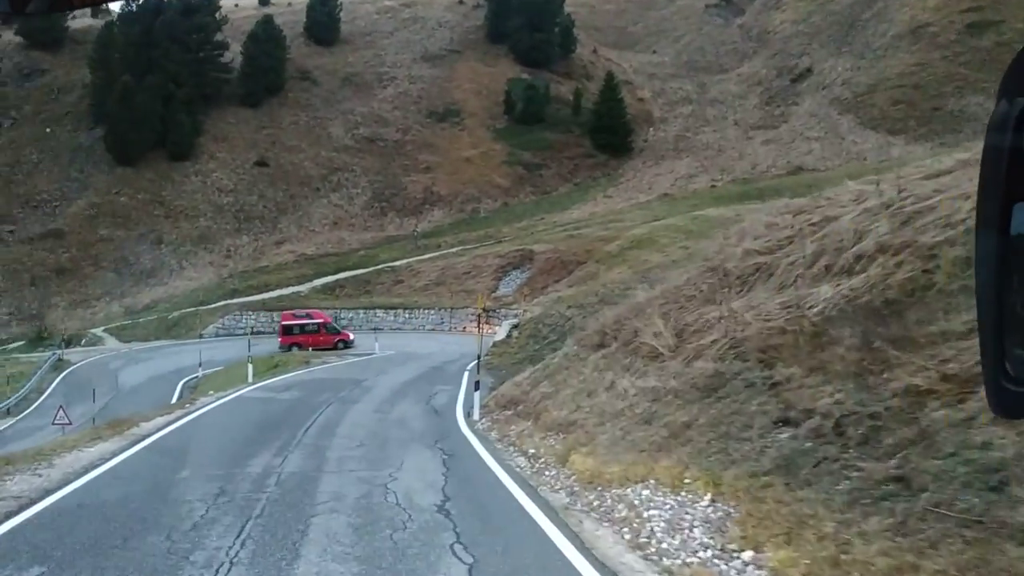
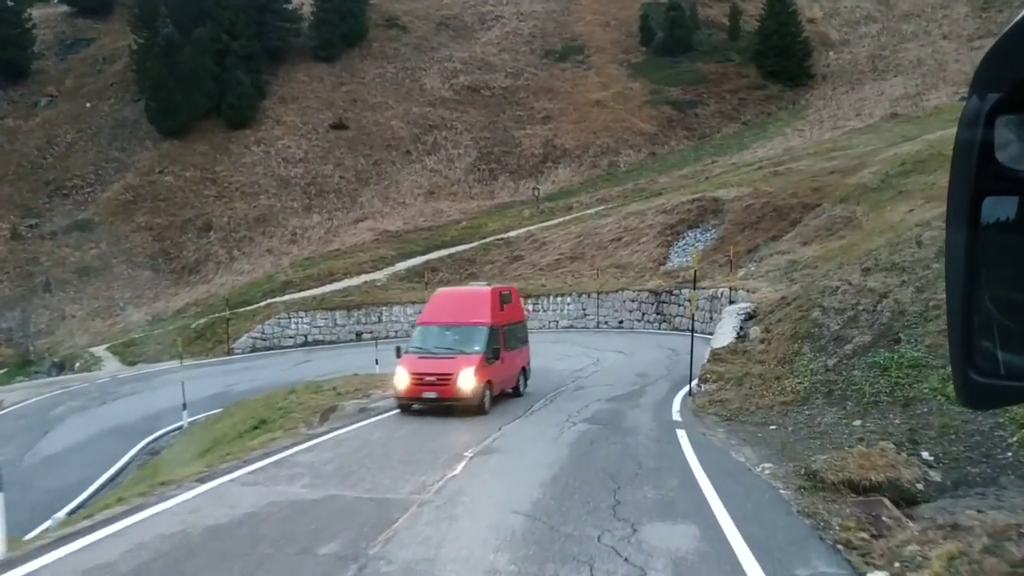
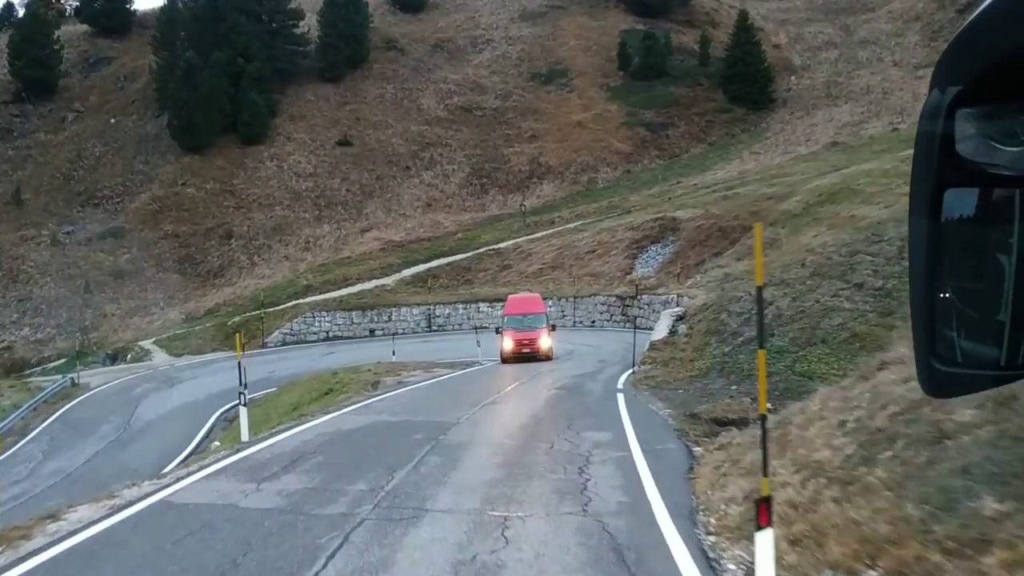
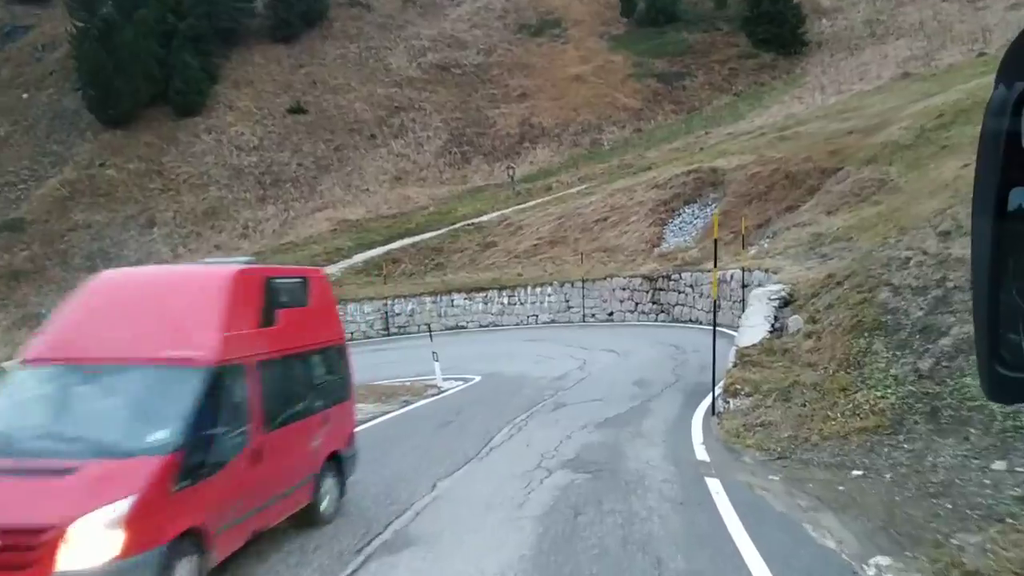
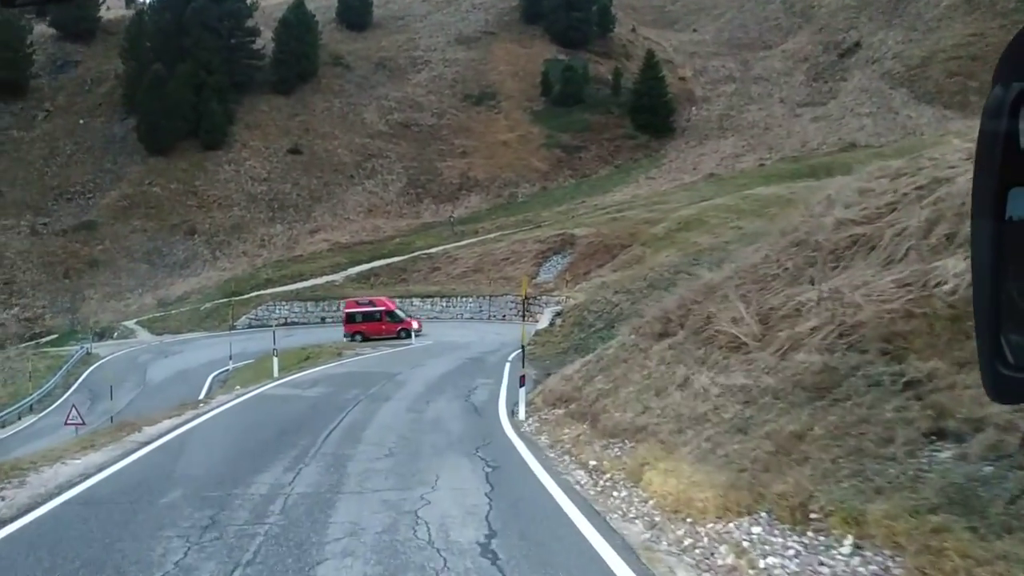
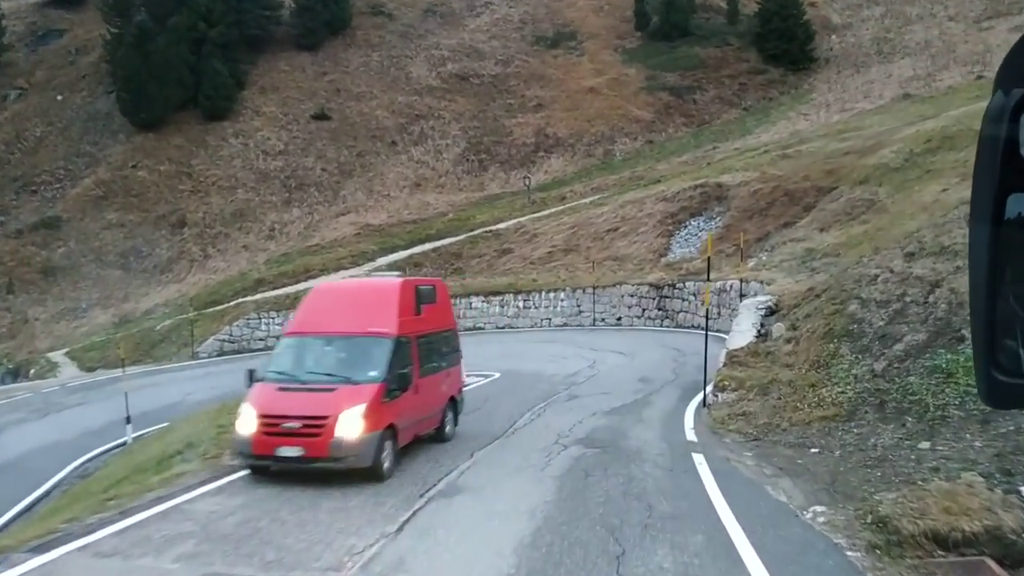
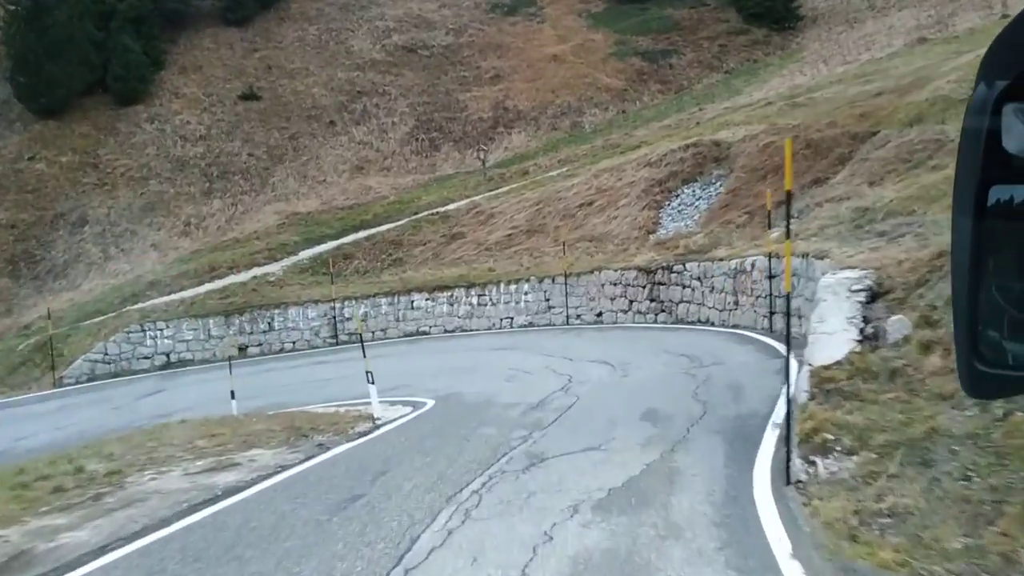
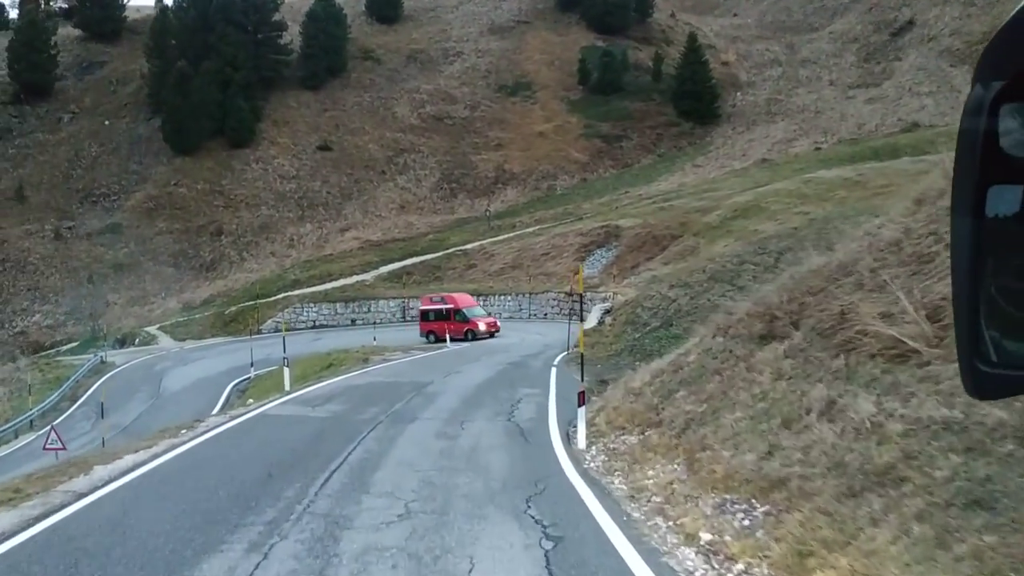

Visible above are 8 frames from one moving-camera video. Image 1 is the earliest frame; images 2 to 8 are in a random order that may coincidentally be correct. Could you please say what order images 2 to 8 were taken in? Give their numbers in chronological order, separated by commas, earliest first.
5, 8, 3, 2, 6, 4, 7
